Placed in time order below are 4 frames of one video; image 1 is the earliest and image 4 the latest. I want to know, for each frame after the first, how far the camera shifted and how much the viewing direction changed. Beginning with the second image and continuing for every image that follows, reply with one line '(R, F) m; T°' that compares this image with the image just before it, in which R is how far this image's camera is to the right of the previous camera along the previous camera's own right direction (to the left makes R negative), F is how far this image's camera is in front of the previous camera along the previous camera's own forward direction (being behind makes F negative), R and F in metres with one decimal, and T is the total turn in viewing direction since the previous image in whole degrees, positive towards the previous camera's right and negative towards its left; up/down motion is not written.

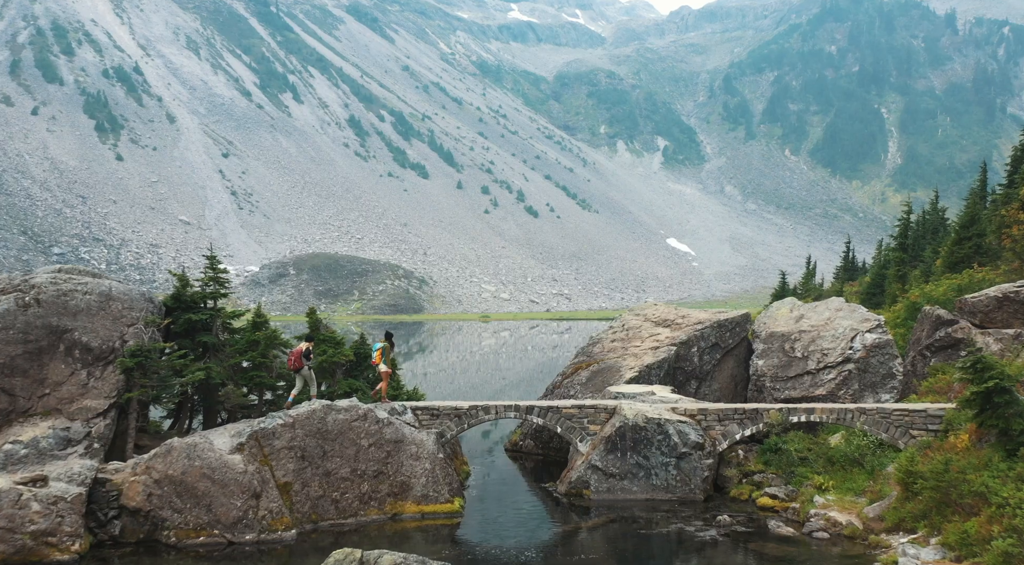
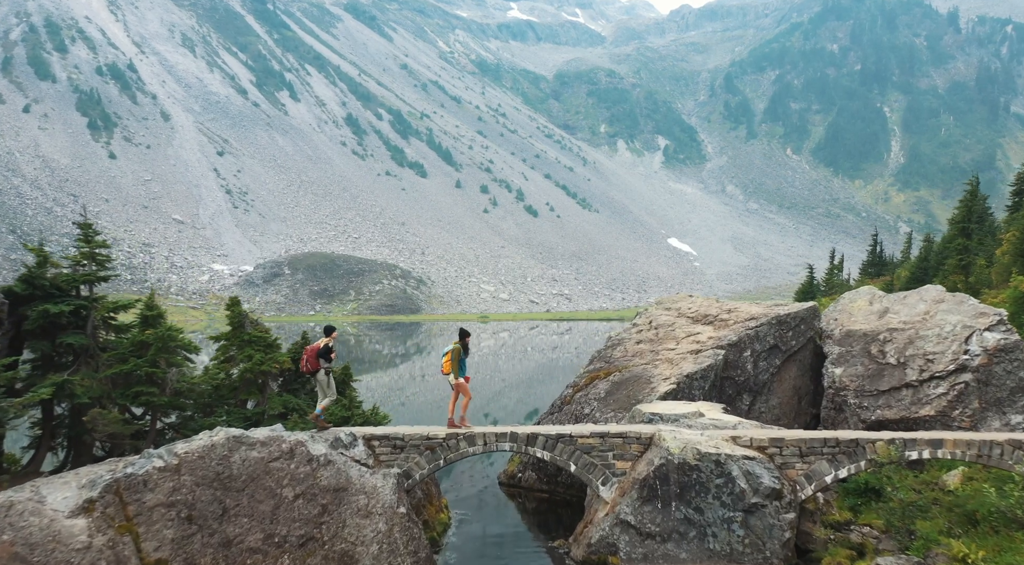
(+0.1, +7.7) m; 0°
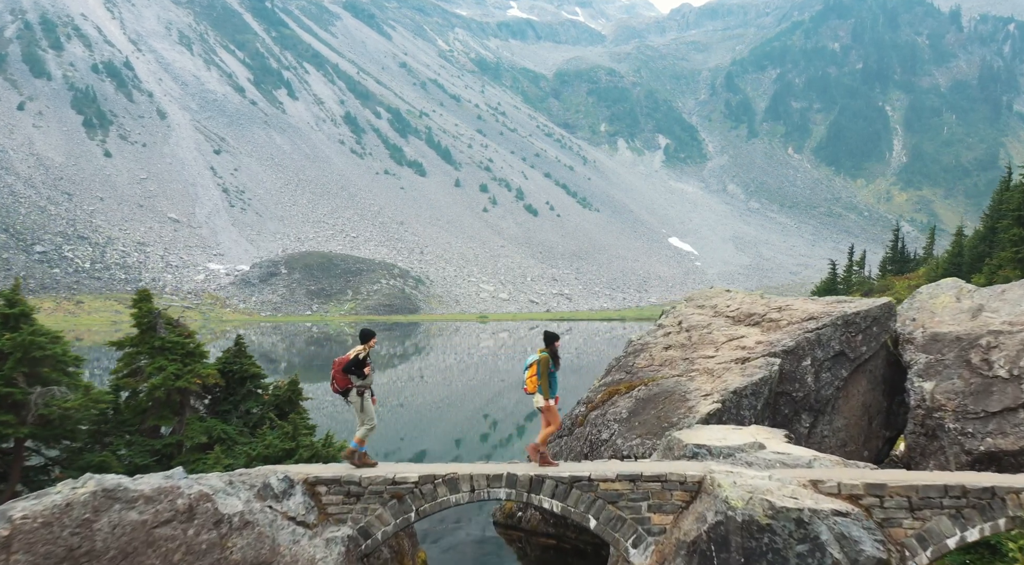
(0.0, +5.2) m; 0°
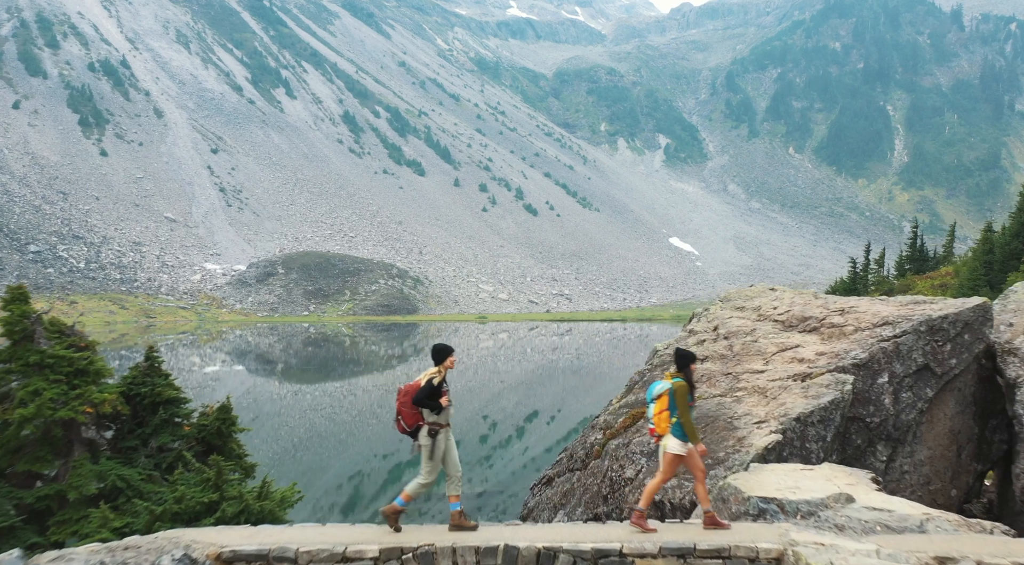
(0.0, +4.1) m; 0°
